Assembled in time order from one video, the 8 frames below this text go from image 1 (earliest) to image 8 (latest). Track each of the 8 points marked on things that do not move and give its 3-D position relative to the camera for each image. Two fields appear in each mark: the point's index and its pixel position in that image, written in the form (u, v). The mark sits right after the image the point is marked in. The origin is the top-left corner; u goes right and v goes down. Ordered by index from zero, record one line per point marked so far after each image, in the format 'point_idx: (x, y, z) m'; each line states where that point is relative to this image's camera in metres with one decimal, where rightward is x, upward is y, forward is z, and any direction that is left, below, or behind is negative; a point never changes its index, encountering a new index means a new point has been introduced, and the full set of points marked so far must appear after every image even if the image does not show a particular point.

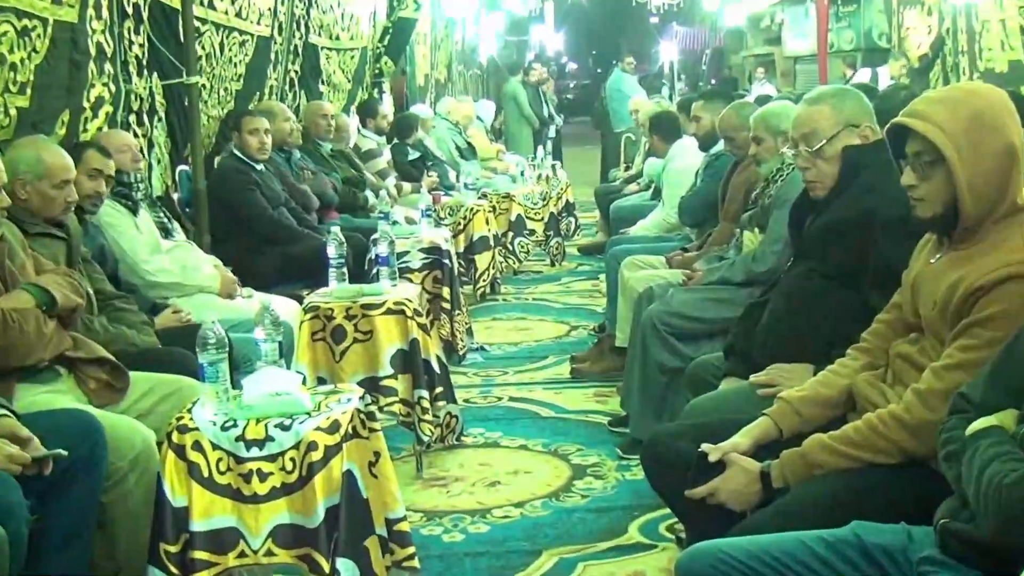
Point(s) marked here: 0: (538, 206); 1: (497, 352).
0: (+0.4, +0.7, +9.0) m
1: (0.0, -0.3, +7.5) m
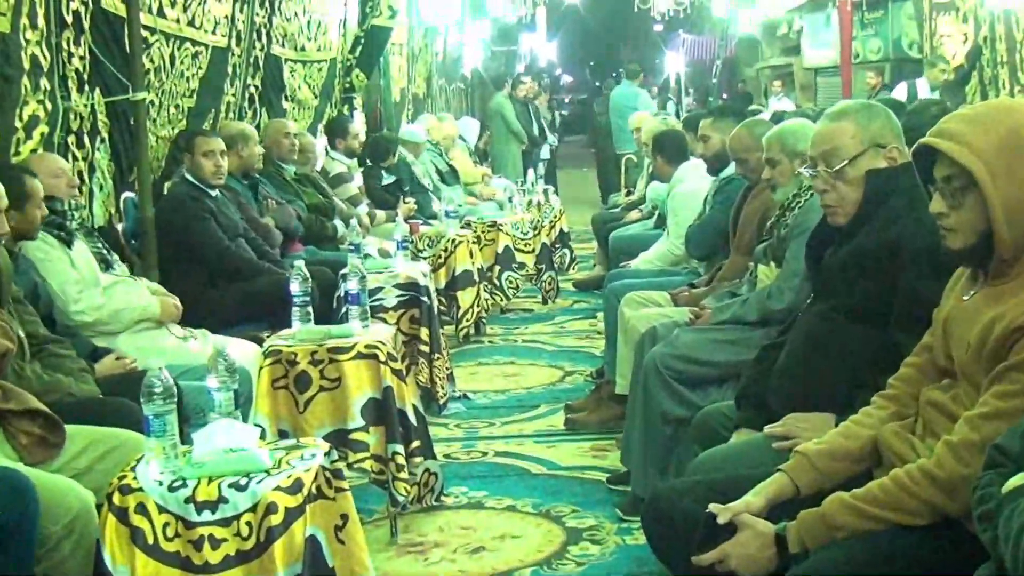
0: (+0.2, +0.4, +8.3) m
1: (-0.1, -0.5, +6.8) m
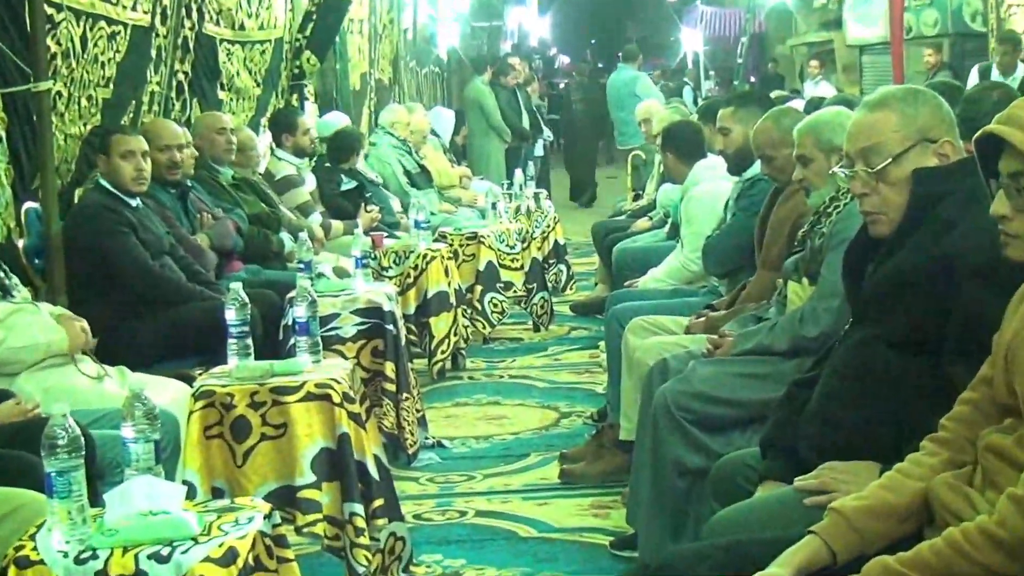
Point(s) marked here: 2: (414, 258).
0: (0.0, +0.2, +7.4) m
1: (-0.2, -0.7, +5.9) m
2: (-0.5, +0.2, +6.5) m
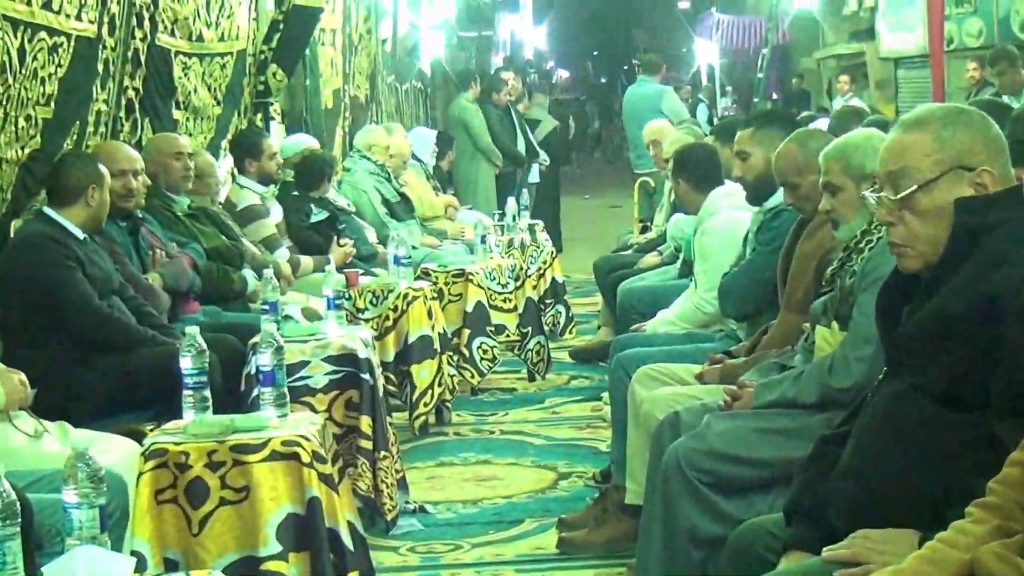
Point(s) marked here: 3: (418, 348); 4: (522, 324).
0: (0.0, 0.0, +6.9) m
1: (-0.2, -0.8, +5.4) m
2: (-0.5, 0.0, +6.0) m
3: (-0.4, -0.2, +5.9) m
4: (+0.1, -0.2, +7.0) m
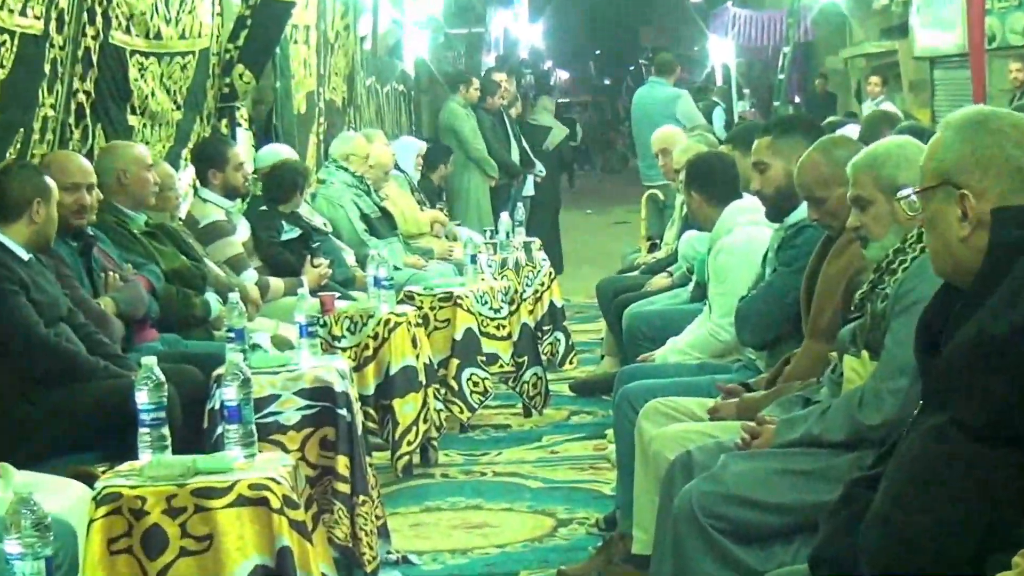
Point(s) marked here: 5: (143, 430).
0: (-0.1, -0.1, +6.5) m
1: (-0.3, -0.9, +4.9) m
2: (-0.5, -0.1, +5.5) m
3: (-0.4, -0.3, +5.5) m
4: (0.0, -0.3, +6.6) m
5: (-0.9, -0.4, +3.8) m
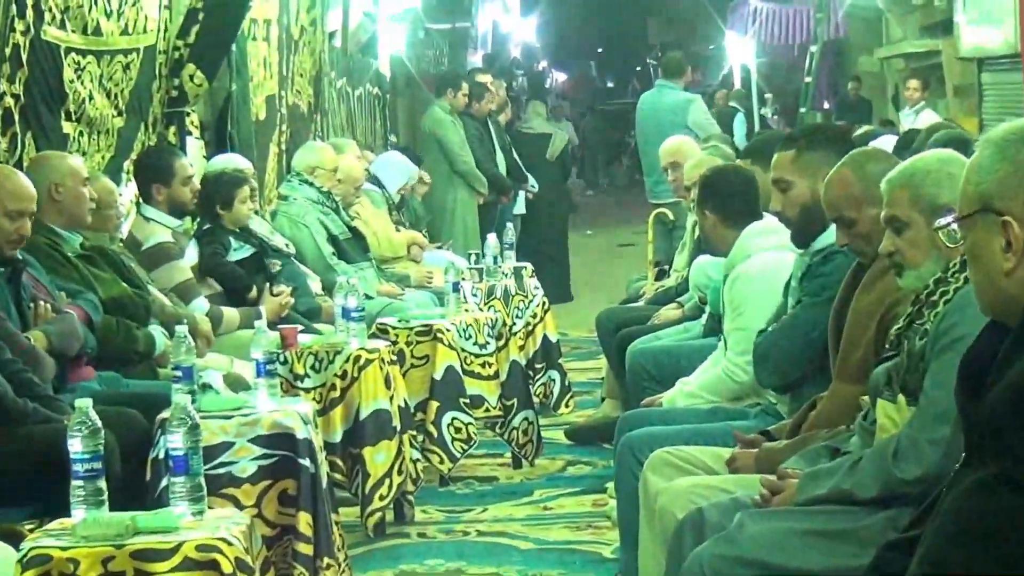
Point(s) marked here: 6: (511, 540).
0: (-0.1, -0.3, +6.1) m
1: (-0.3, -1.0, +4.5) m
2: (-0.6, -0.3, +5.1) m
3: (-0.5, -0.5, +5.1) m
4: (-0.1, -0.5, +6.2) m
5: (-1.0, -0.4, +3.3) m
6: (0.0, -0.9, +5.4) m
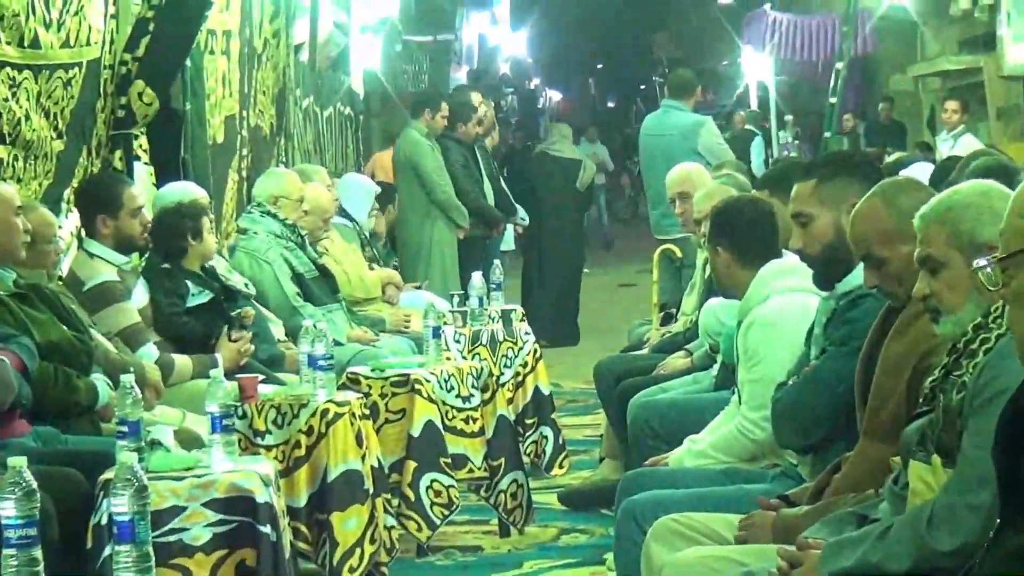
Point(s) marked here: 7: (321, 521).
0: (-0.2, -0.5, +5.7) m
1: (-0.4, -1.2, +4.1) m
2: (-0.6, -0.4, +4.7) m
3: (-0.5, -0.6, +4.7) m
4: (-0.1, -0.6, +5.8) m
5: (-1.0, -0.5, +2.9) m
6: (-0.1, -1.0, +5.1) m
7: (-0.6, -0.7, +4.7) m
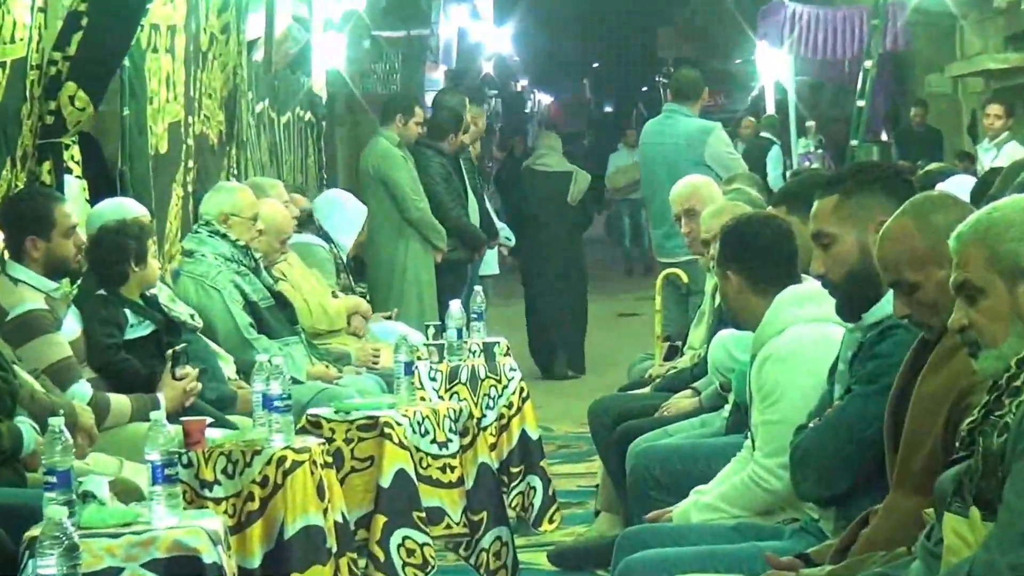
0: (-0.2, -0.6, +5.4) m
1: (-0.4, -1.2, +3.7) m
2: (-0.7, -0.5, +4.4) m
3: (-0.6, -0.7, +4.4) m
4: (-0.1, -0.8, +5.4) m
5: (-1.0, -0.6, +2.6) m
6: (-0.1, -1.2, +4.7) m
7: (-0.6, -0.8, +4.3) m
